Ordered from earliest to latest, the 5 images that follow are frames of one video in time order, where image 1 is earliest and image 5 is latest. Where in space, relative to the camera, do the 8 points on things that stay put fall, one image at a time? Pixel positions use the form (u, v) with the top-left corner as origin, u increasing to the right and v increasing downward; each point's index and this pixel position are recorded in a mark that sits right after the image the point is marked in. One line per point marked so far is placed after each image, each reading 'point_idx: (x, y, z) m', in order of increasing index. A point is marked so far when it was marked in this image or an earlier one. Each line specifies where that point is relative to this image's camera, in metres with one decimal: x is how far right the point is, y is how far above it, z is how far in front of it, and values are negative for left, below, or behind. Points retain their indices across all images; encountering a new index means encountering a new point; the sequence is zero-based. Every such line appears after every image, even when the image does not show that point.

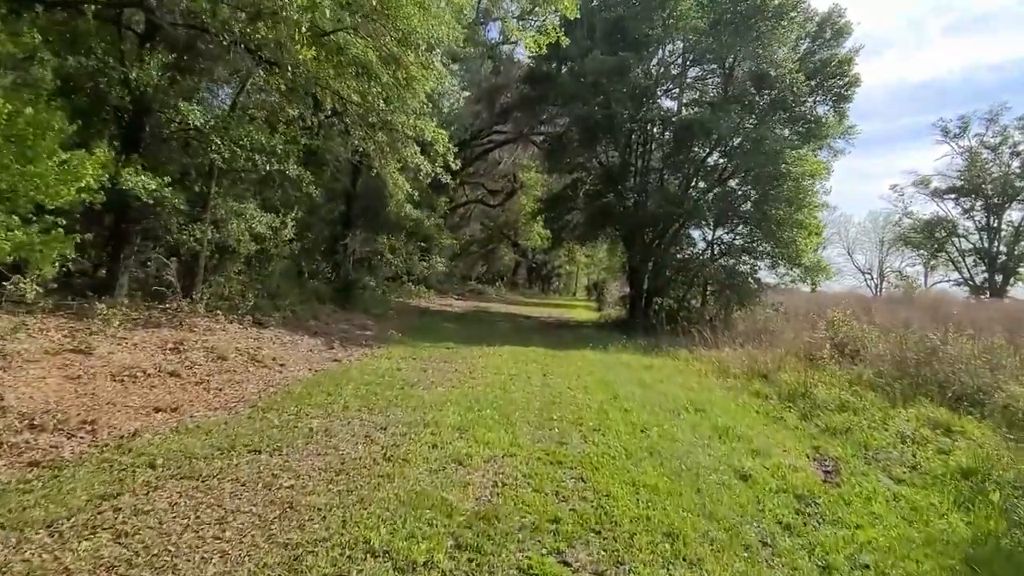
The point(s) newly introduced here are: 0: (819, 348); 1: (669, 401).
0: (+5.2, -1.1, +13.0) m
1: (+1.7, -1.2, +8.2) m
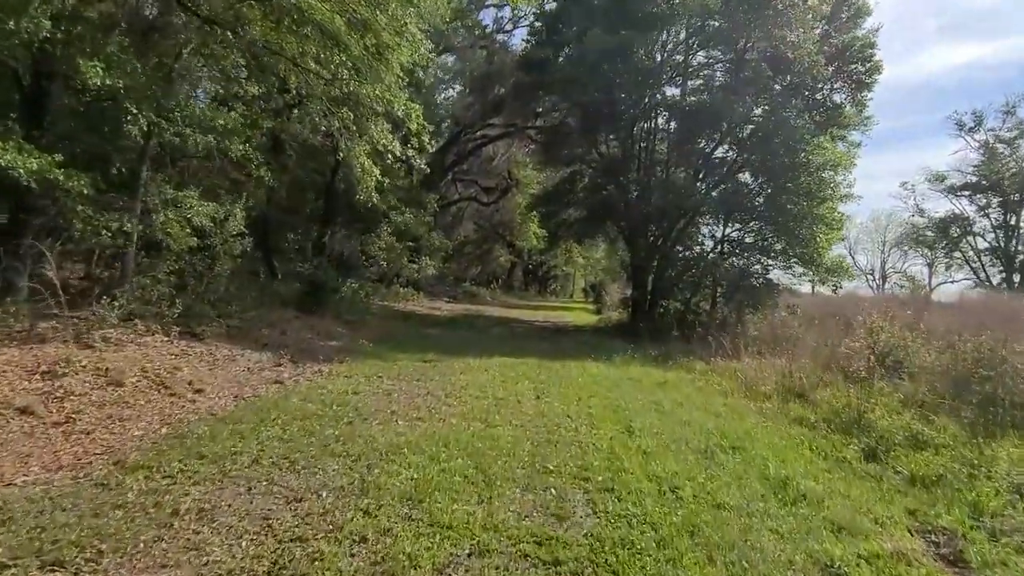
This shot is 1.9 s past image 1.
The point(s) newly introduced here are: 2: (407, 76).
0: (+5.1, -1.1, +11.3) m
1: (+1.6, -1.3, +6.5) m
2: (-1.6, +3.2, +11.4) m
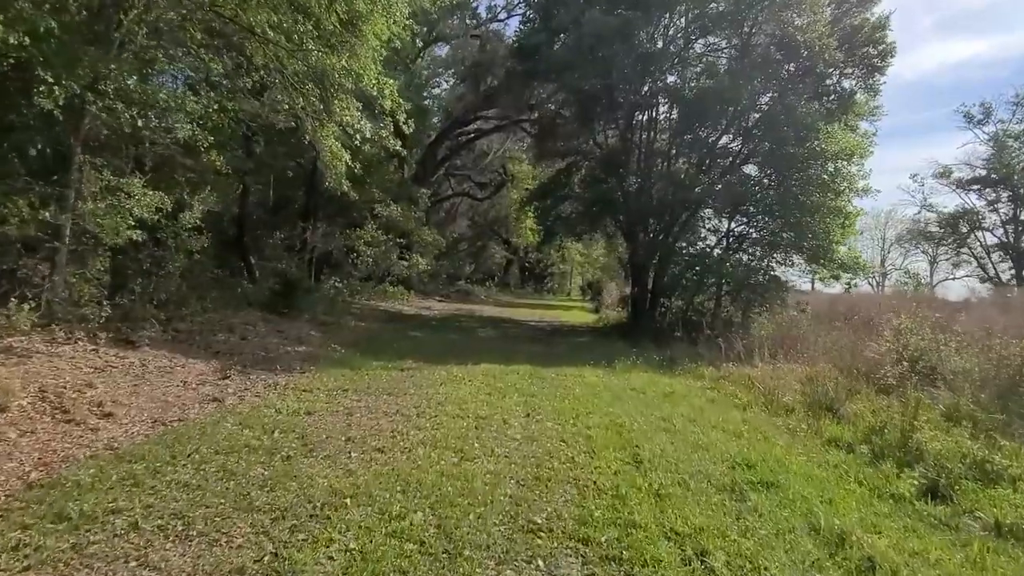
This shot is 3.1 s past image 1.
0: (+4.9, -1.1, +10.1) m
1: (+1.4, -1.2, +5.3) m
2: (-1.7, +3.2, +10.3) m
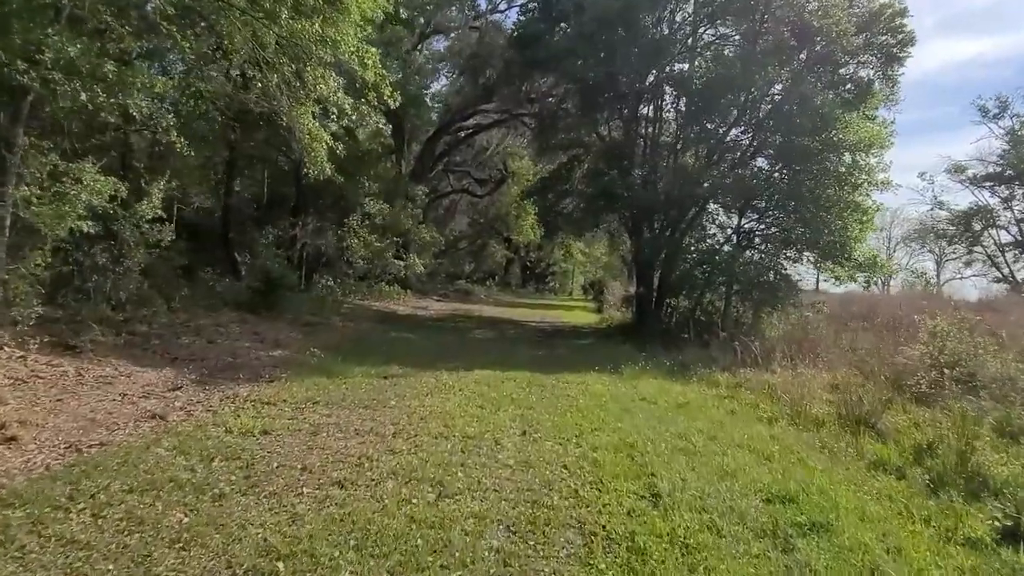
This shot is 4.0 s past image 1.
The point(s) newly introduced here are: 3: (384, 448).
0: (+4.9, -1.0, +9.2) m
1: (+1.4, -1.2, +4.4) m
2: (-1.8, +3.2, +9.4) m
3: (-0.8, -1.0, +4.9) m
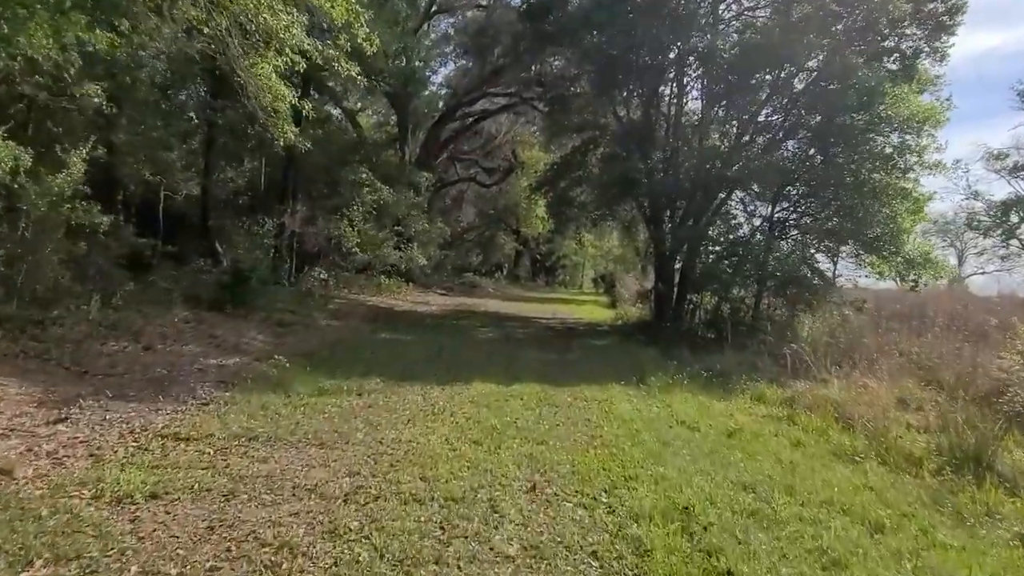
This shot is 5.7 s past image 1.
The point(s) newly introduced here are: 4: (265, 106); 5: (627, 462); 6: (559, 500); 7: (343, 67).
0: (+5.0, -1.0, +7.5) m
1: (+1.4, -1.2, +2.7) m
2: (-1.7, +3.3, +7.7) m
3: (-0.8, -1.0, +3.3) m
4: (-2.4, +1.7, +7.5) m
5: (+0.7, -1.1, +4.9) m
6: (+0.2, -1.1, +4.0) m
7: (-1.7, +2.4, +8.2) m
